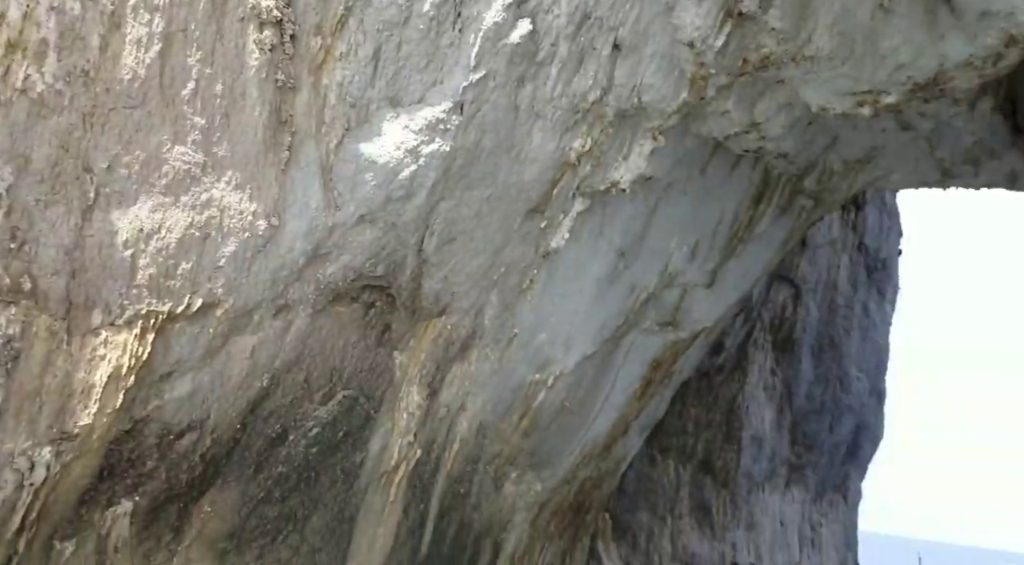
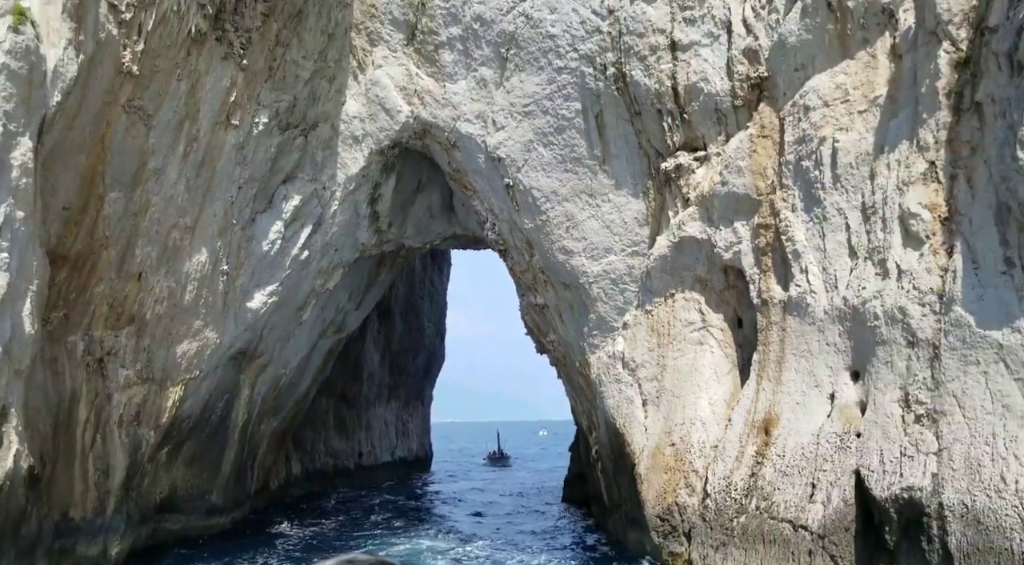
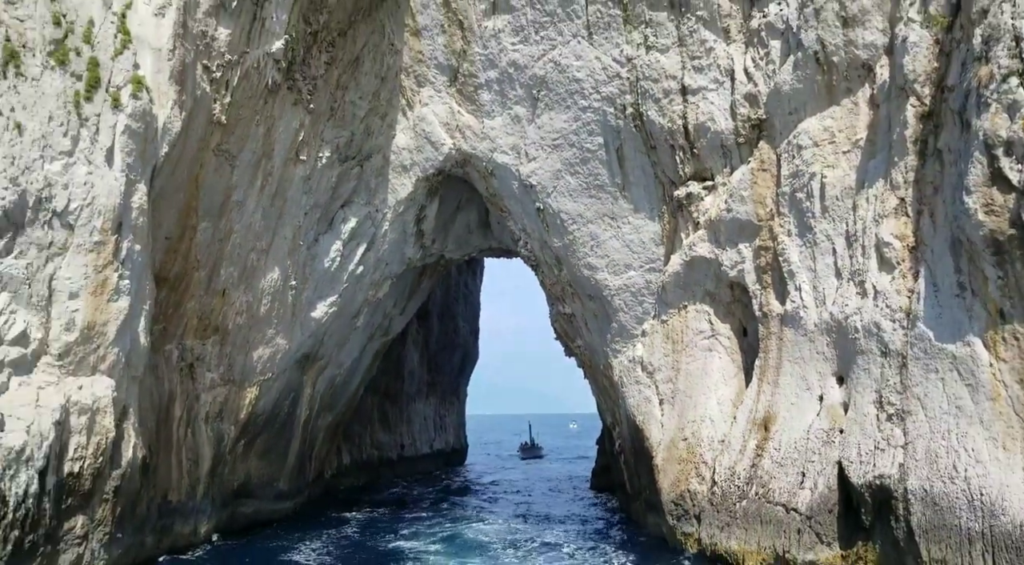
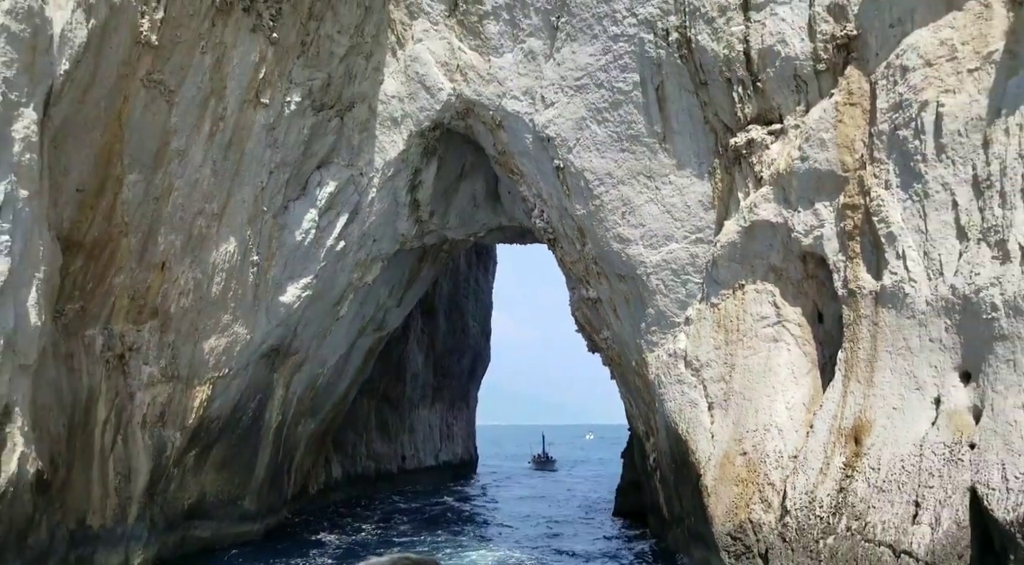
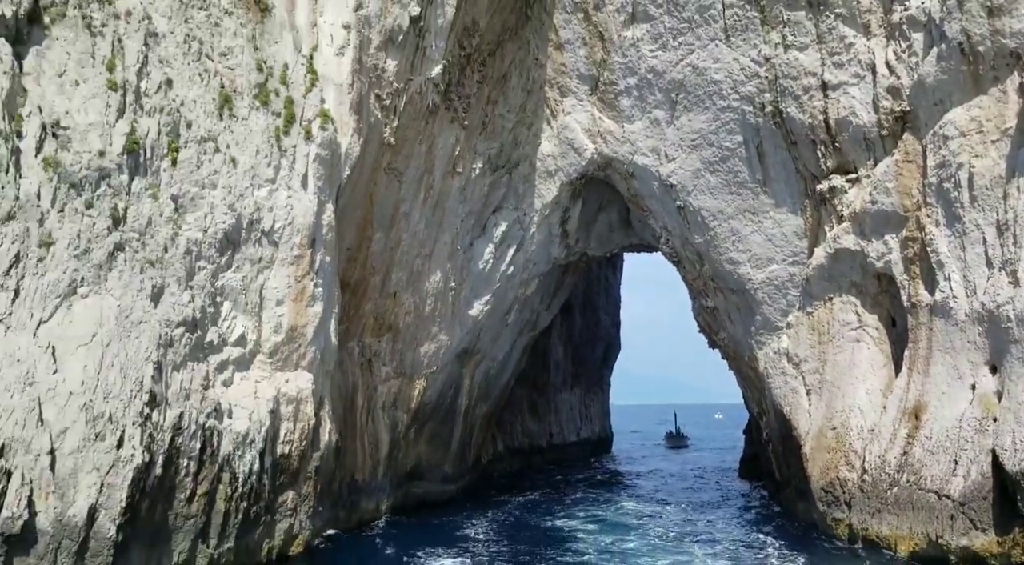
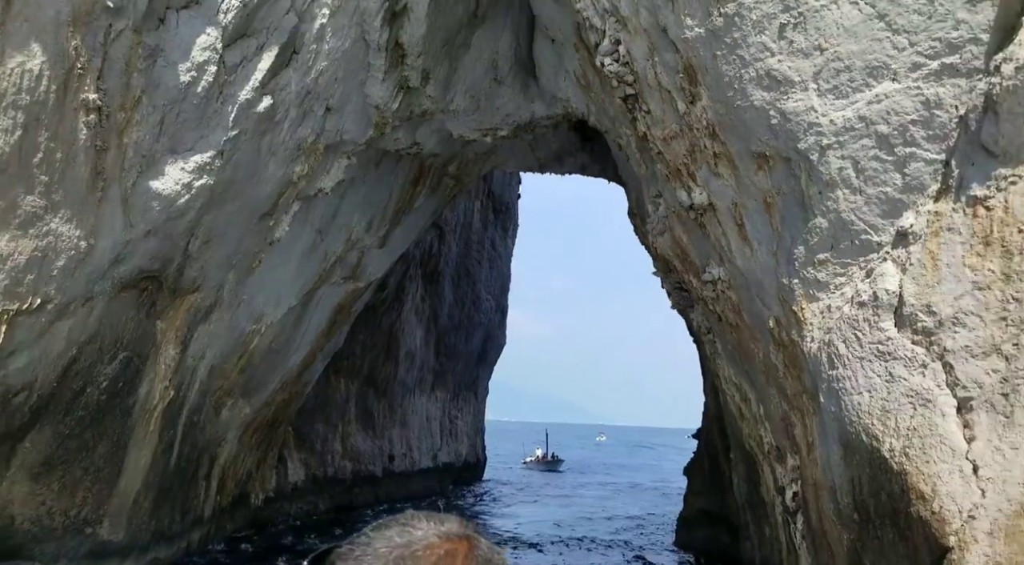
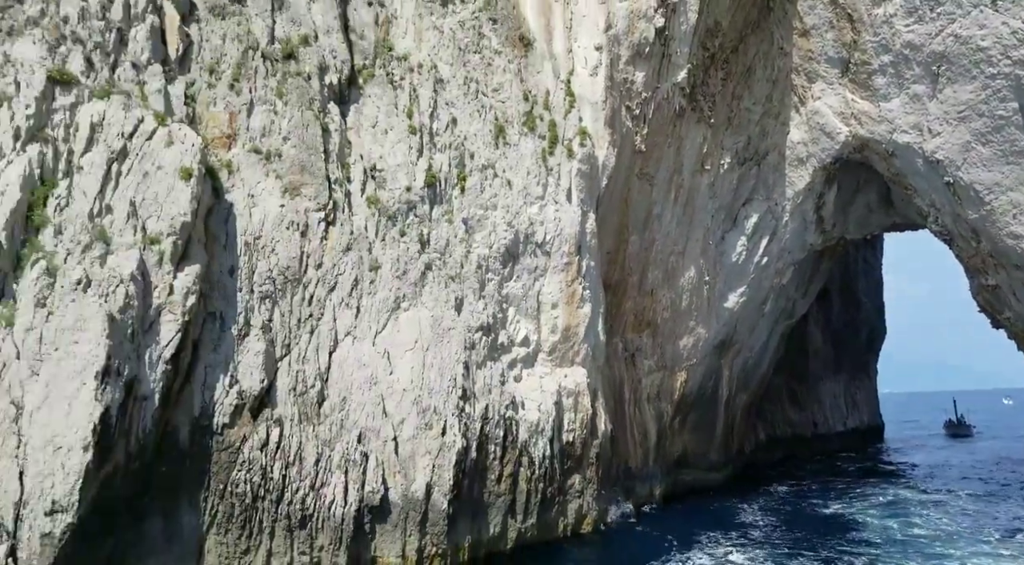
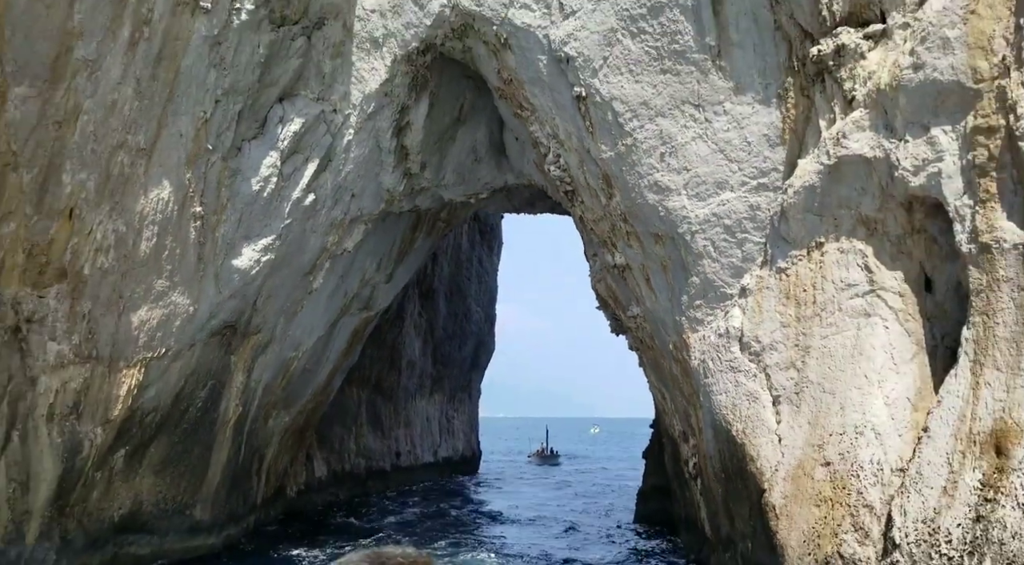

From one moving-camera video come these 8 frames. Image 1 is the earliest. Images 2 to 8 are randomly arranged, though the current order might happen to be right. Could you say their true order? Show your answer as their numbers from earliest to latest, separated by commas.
6, 8, 4, 2, 3, 5, 7
